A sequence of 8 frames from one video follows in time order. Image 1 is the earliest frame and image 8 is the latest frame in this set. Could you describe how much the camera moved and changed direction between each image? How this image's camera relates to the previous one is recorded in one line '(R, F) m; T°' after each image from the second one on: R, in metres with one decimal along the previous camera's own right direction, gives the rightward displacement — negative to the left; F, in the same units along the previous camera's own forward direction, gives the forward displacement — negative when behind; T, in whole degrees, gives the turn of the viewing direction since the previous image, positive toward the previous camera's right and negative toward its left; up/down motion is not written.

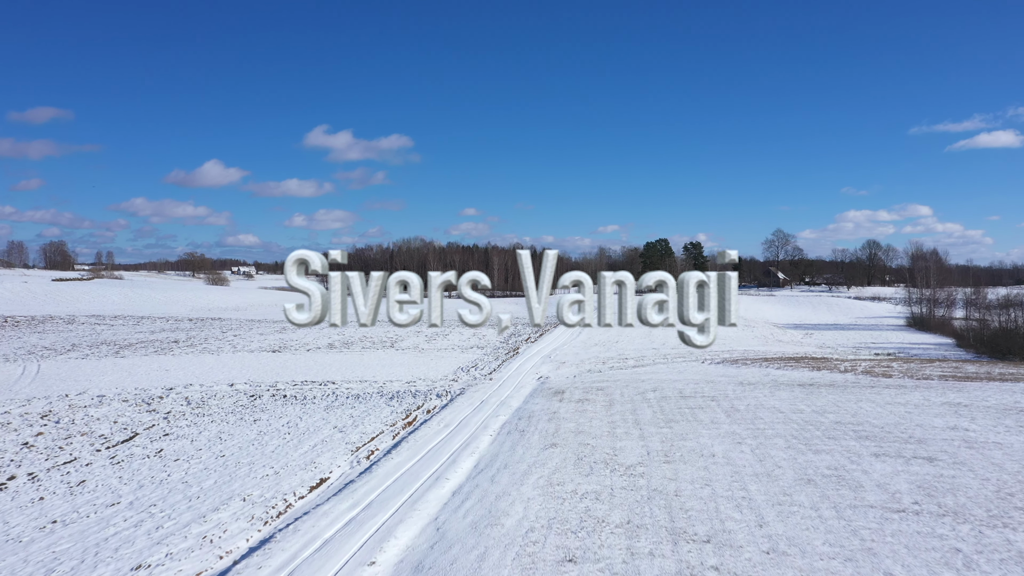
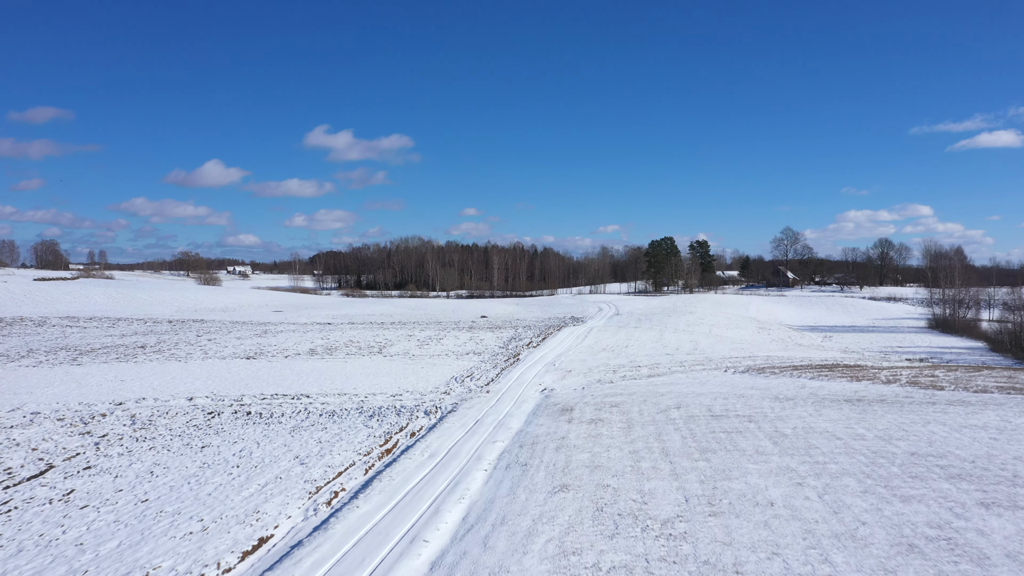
(0.0, +2.0) m; 0°
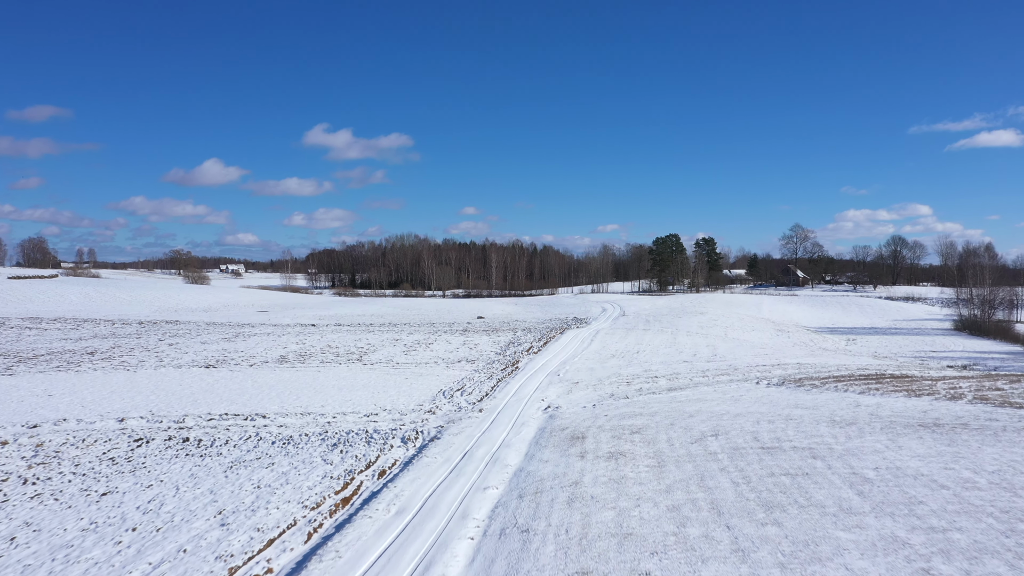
(0.0, +2.4) m; 0°
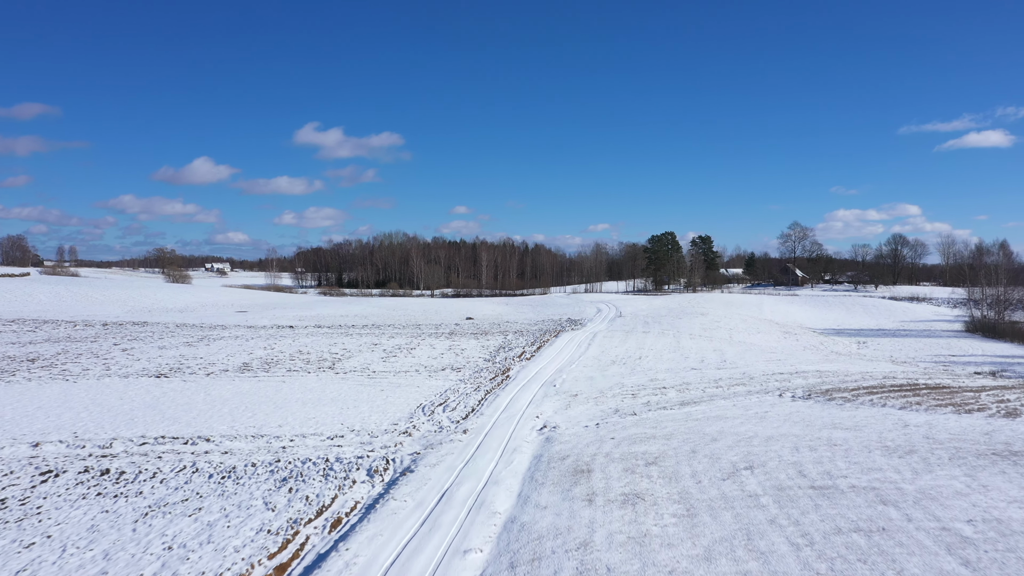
(0.0, +1.8) m; +1°
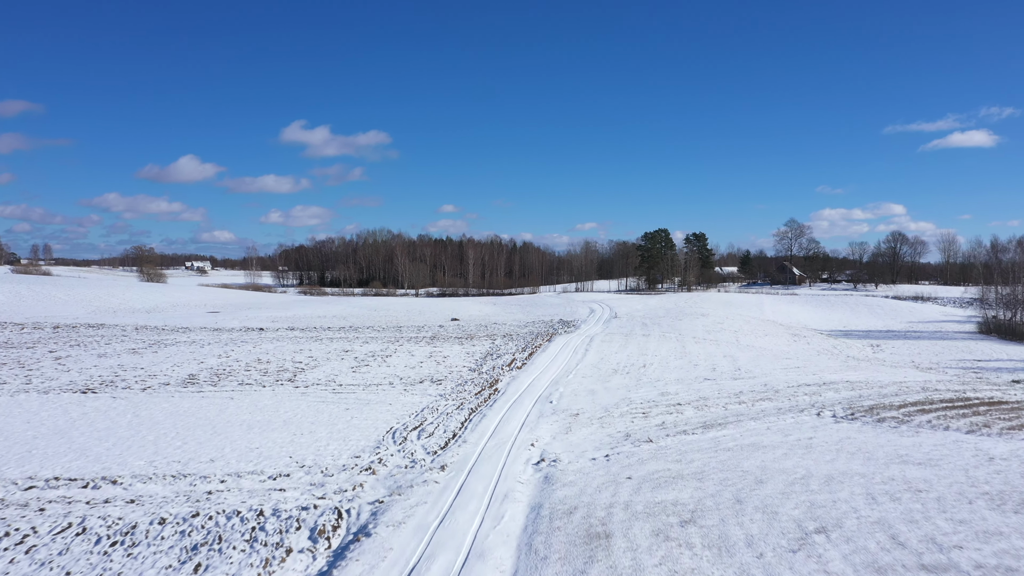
(0.0, +2.1) m; +1°
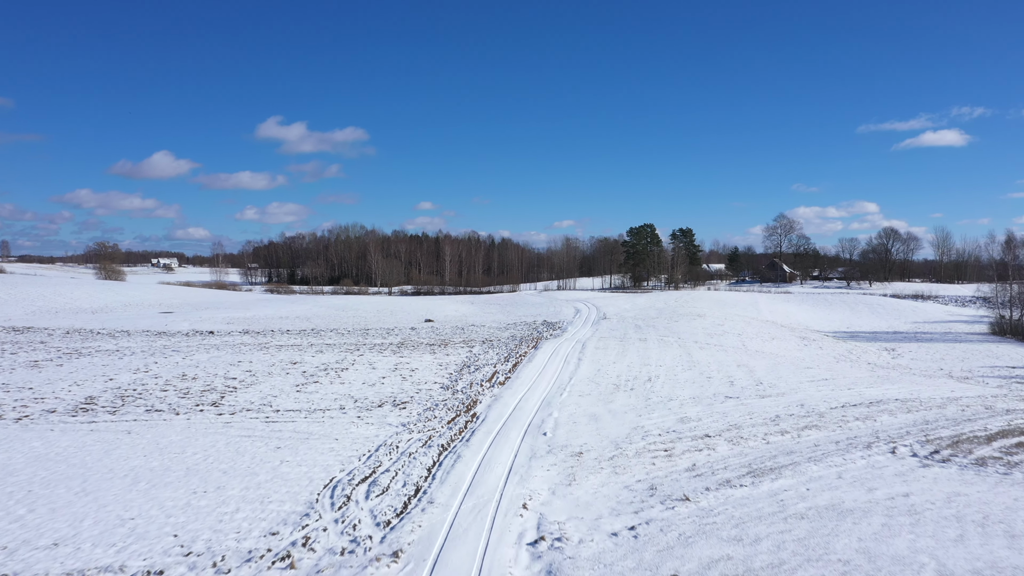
(-0.1, +2.7) m; +2°
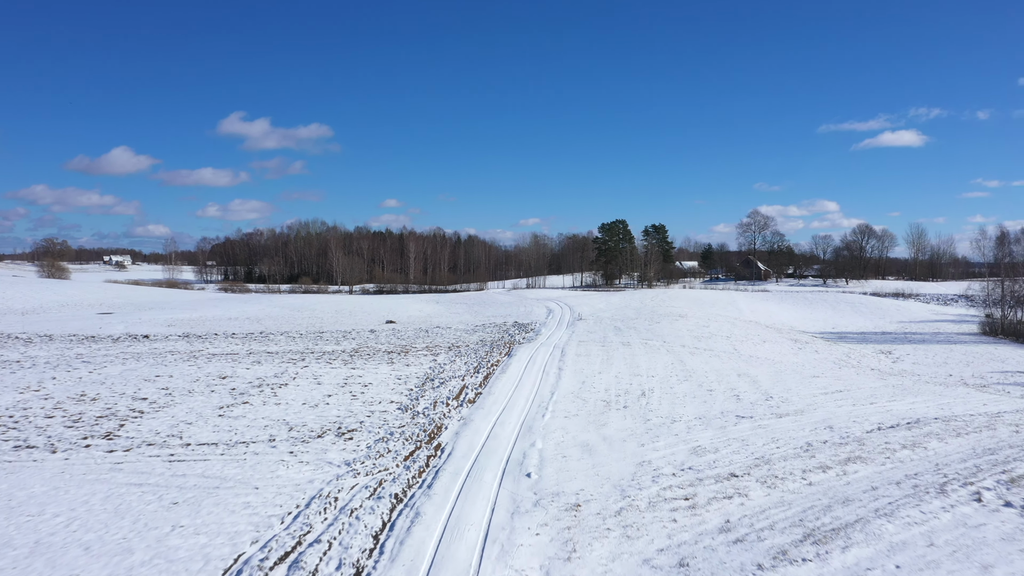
(-0.1, +2.1) m; +2°
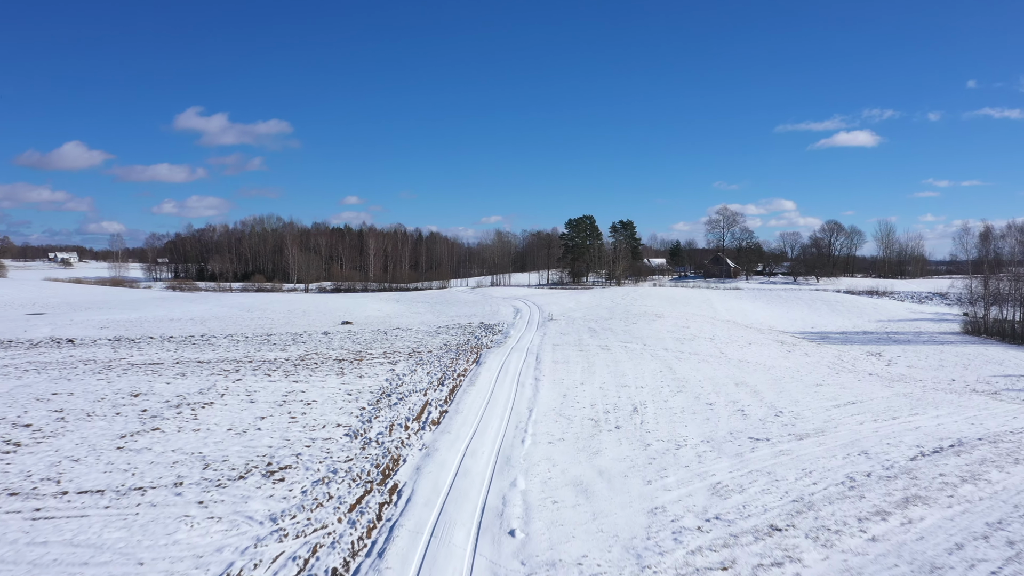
(-0.1, +1.8) m; +3°
